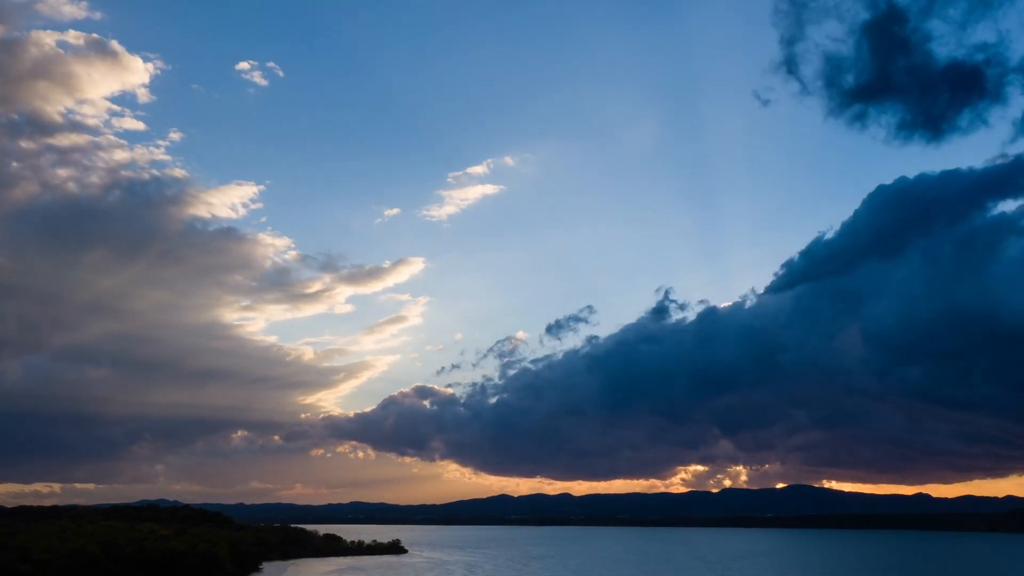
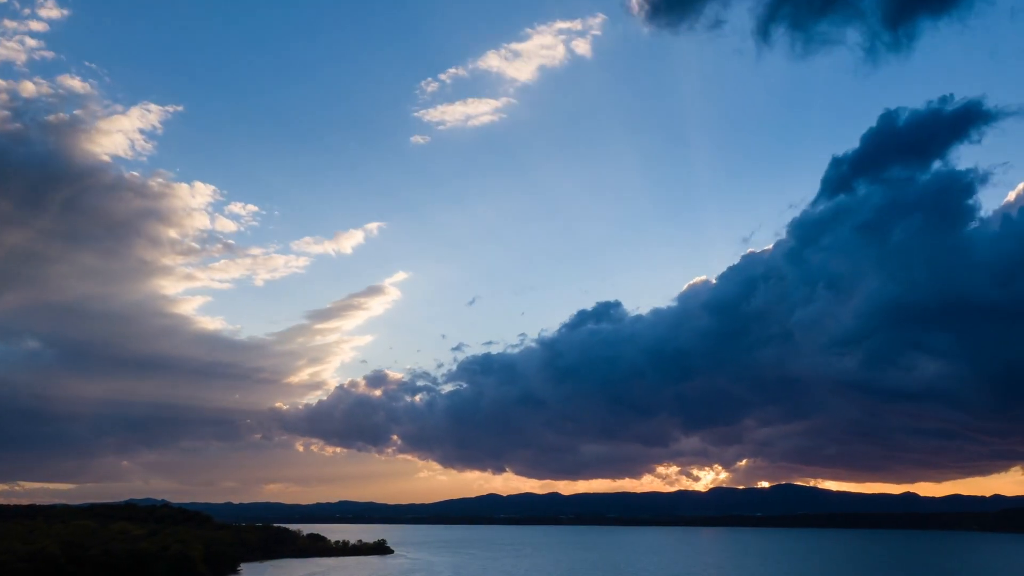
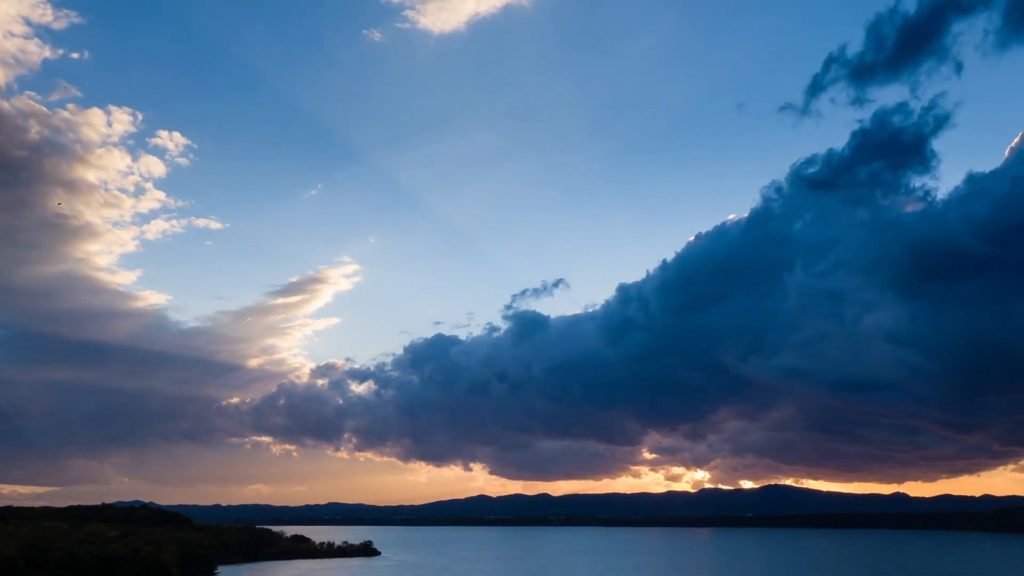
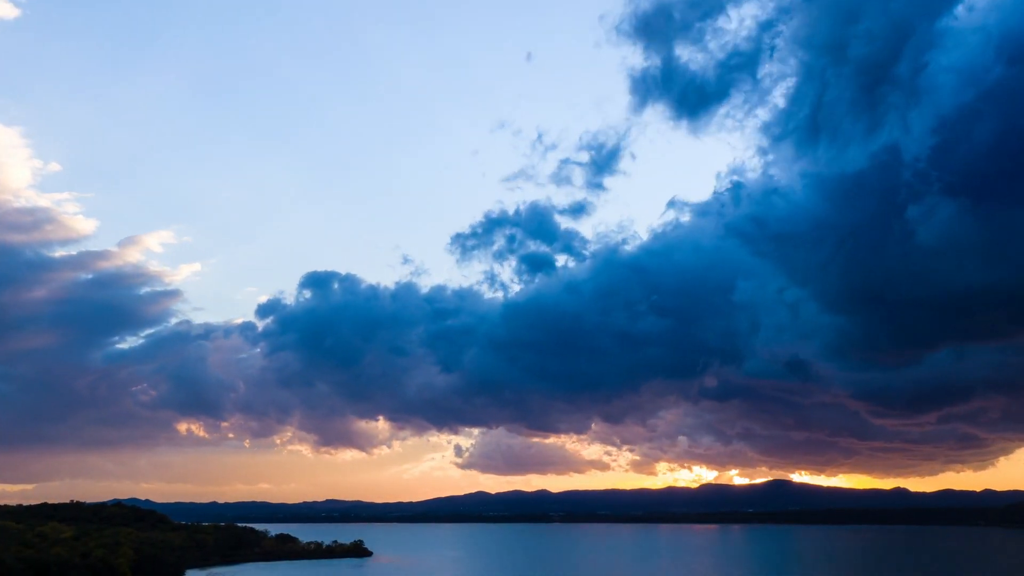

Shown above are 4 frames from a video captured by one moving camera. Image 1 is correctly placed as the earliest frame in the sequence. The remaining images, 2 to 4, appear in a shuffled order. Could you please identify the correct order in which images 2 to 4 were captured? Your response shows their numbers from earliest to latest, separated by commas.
2, 3, 4
